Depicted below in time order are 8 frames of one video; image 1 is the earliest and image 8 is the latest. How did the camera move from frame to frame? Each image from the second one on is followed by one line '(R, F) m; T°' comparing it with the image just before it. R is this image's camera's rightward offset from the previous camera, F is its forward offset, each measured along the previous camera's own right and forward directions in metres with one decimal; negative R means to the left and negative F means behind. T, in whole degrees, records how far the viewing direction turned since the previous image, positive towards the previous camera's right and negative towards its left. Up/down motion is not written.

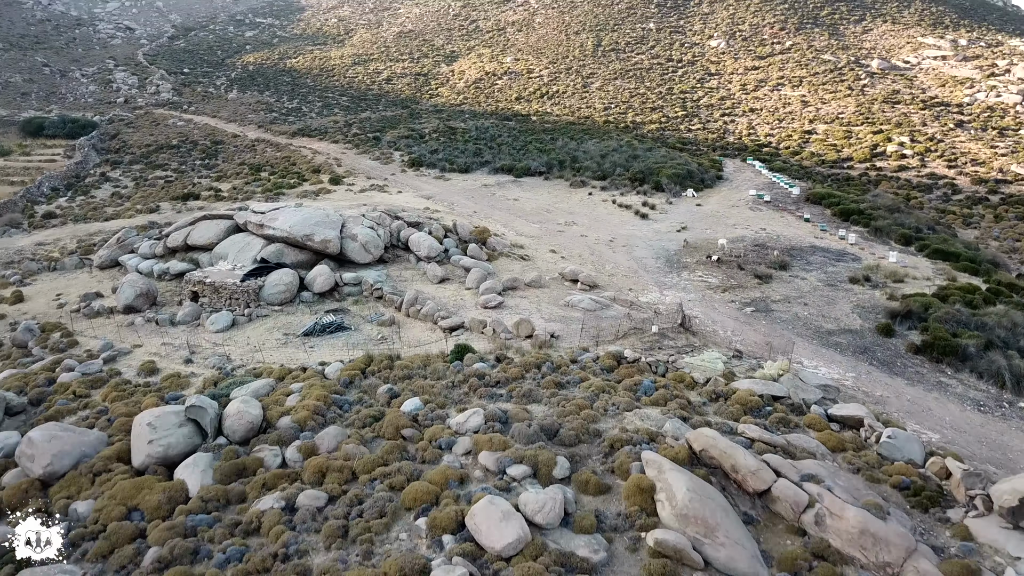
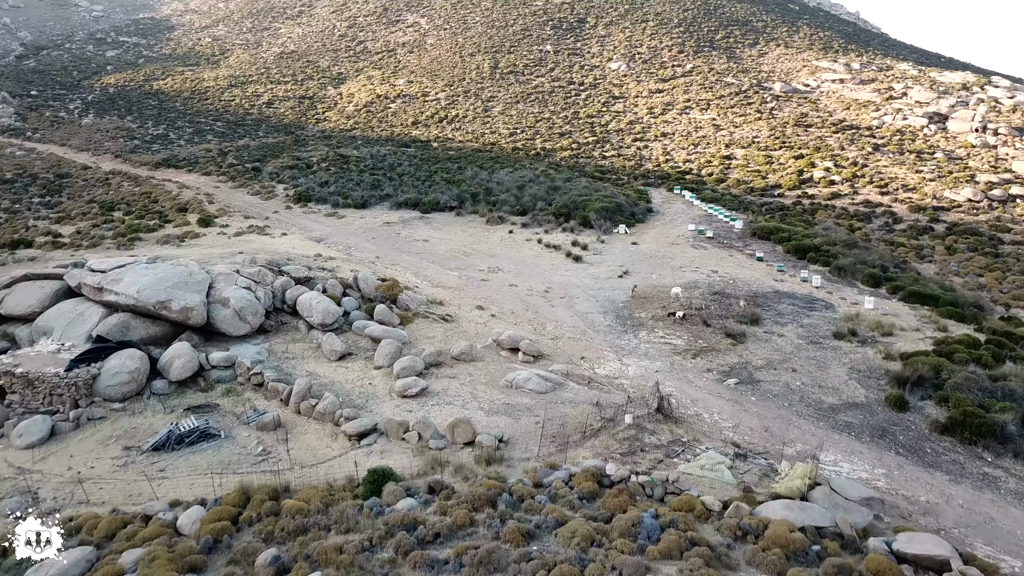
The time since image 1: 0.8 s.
(-0.6, +4.9) m; +7°
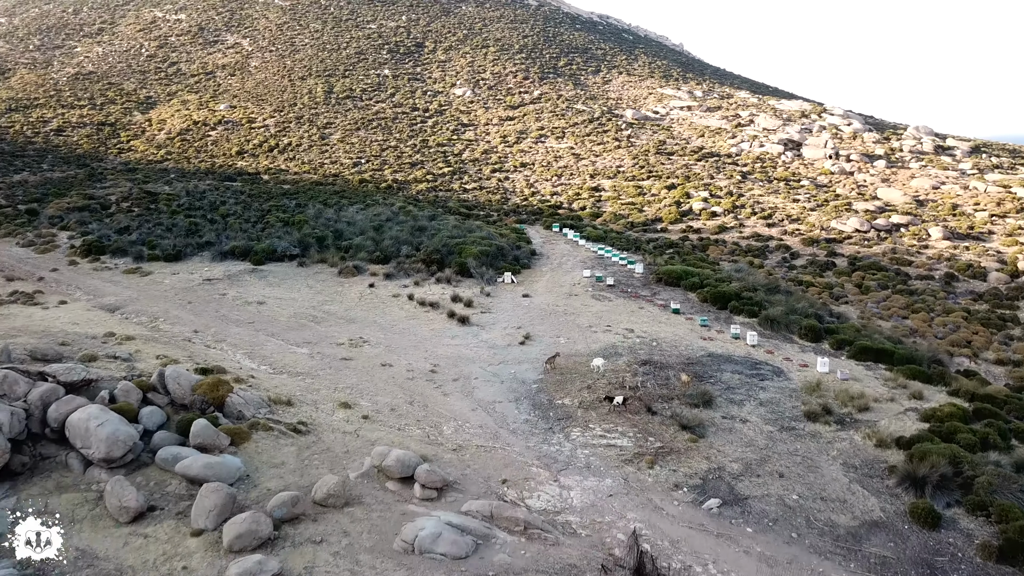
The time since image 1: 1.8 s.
(-0.7, +5.6) m; +11°
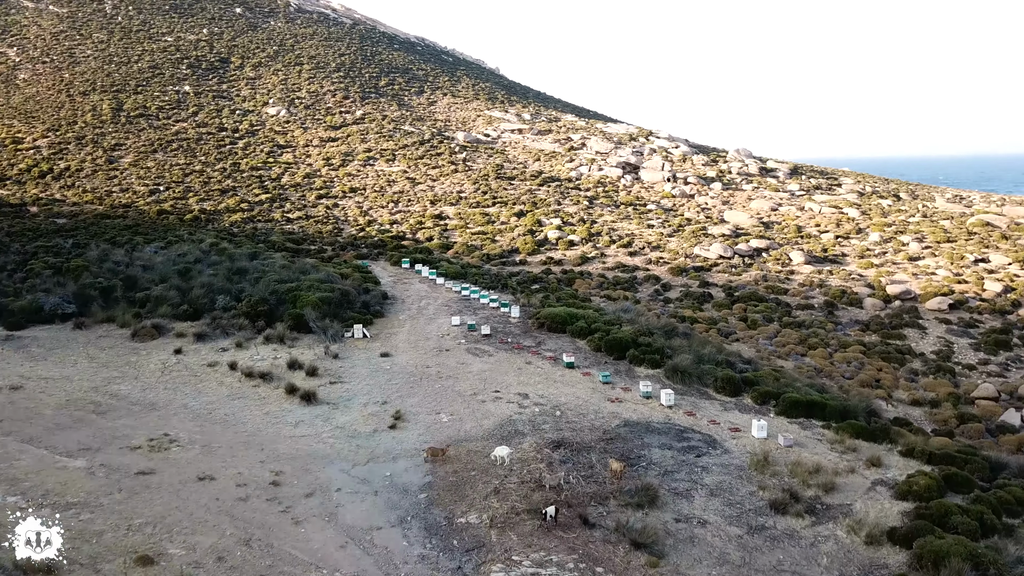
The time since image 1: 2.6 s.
(-0.8, +4.4) m; +13°
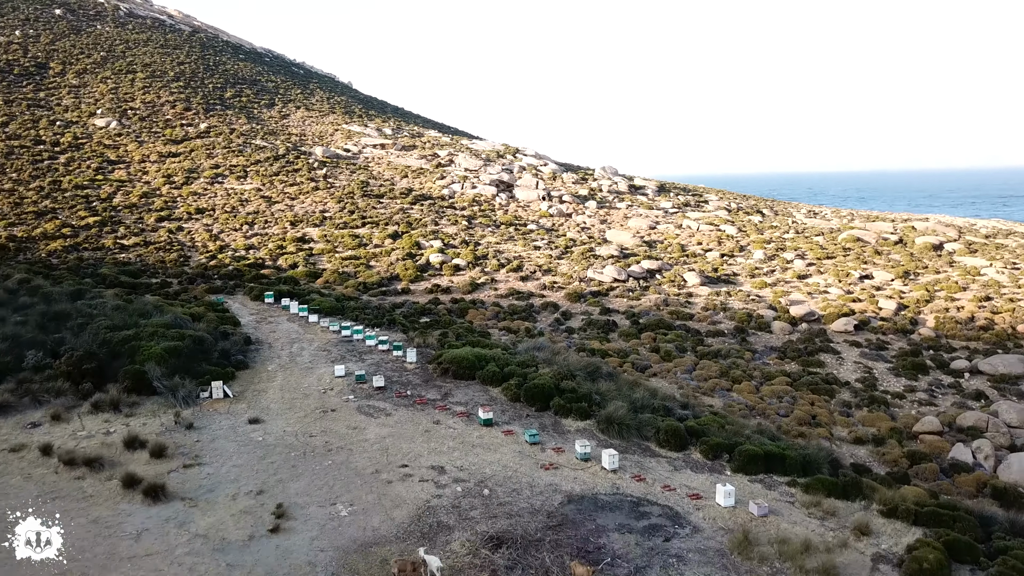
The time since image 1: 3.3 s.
(-0.8, +3.2) m; +10°
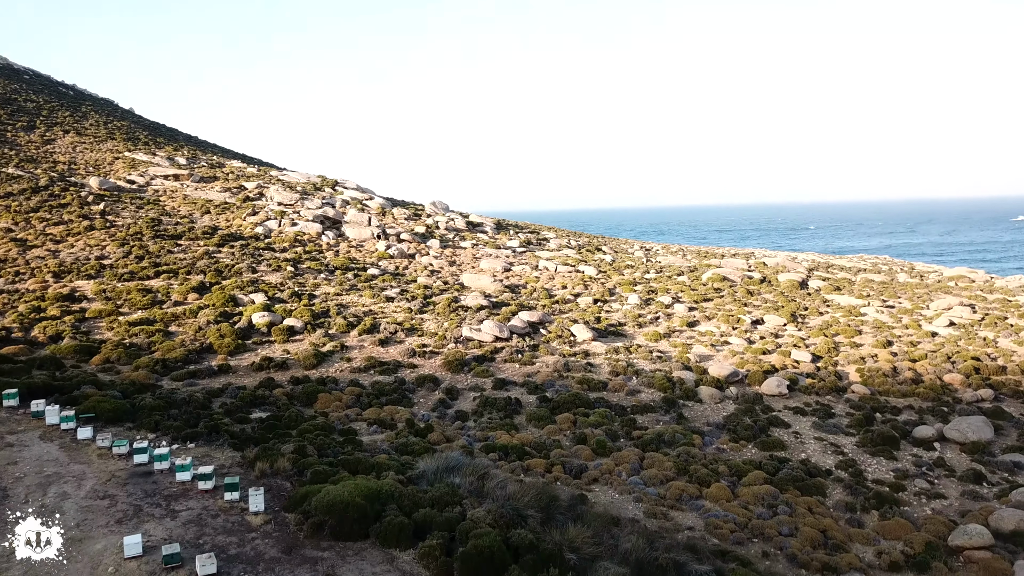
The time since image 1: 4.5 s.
(-1.4, +6.3) m; +14°
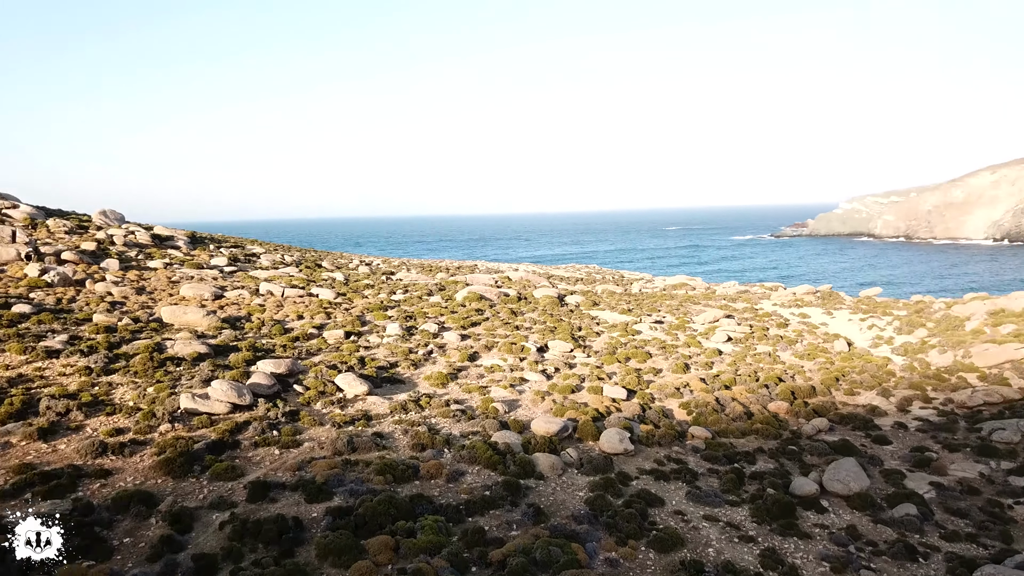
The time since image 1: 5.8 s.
(-1.2, +6.7) m; +21°
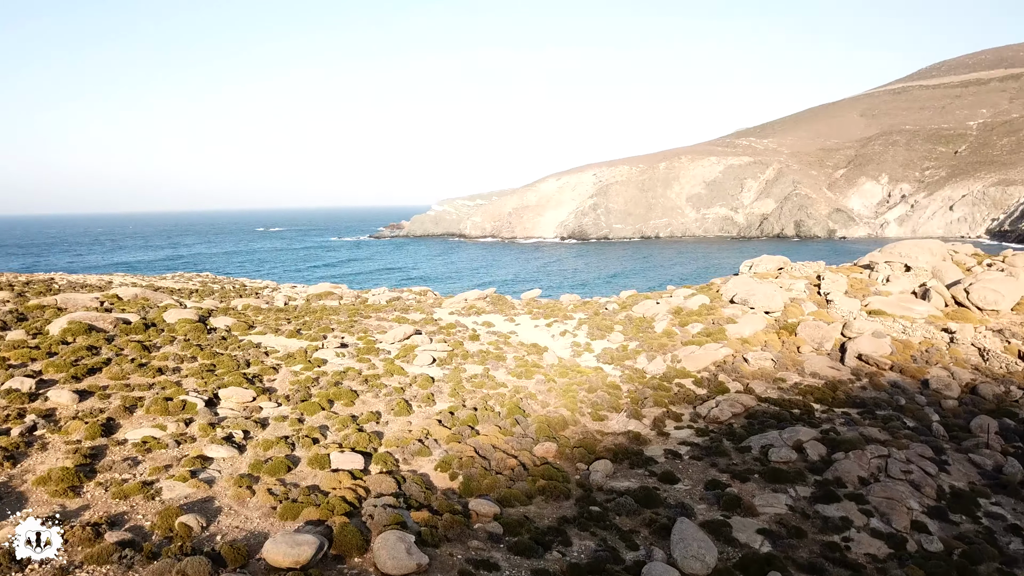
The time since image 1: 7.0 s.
(-1.6, +6.5) m; +28°
